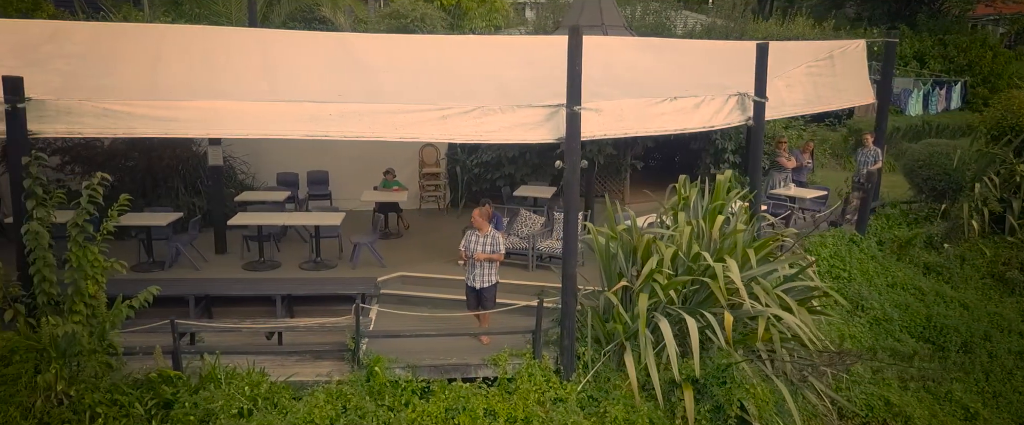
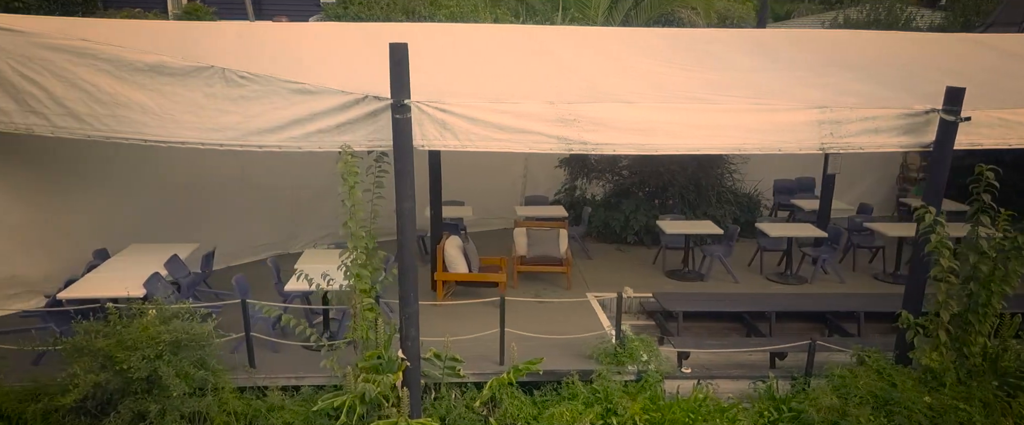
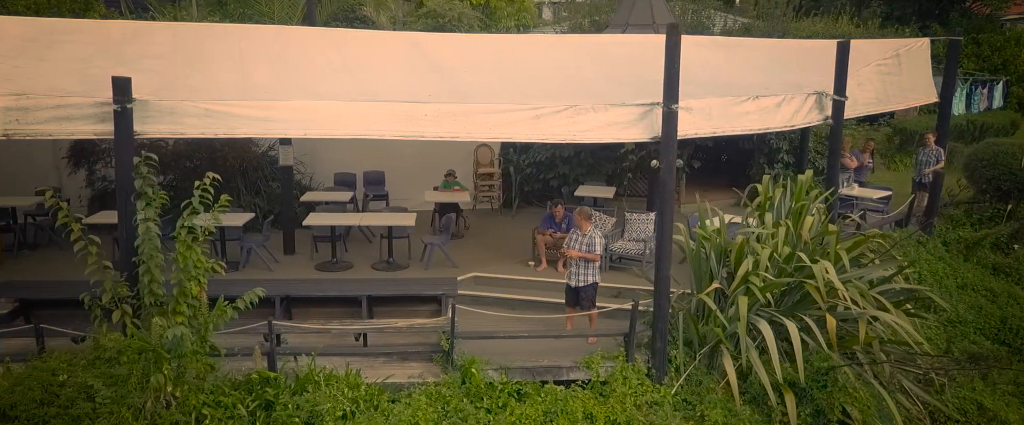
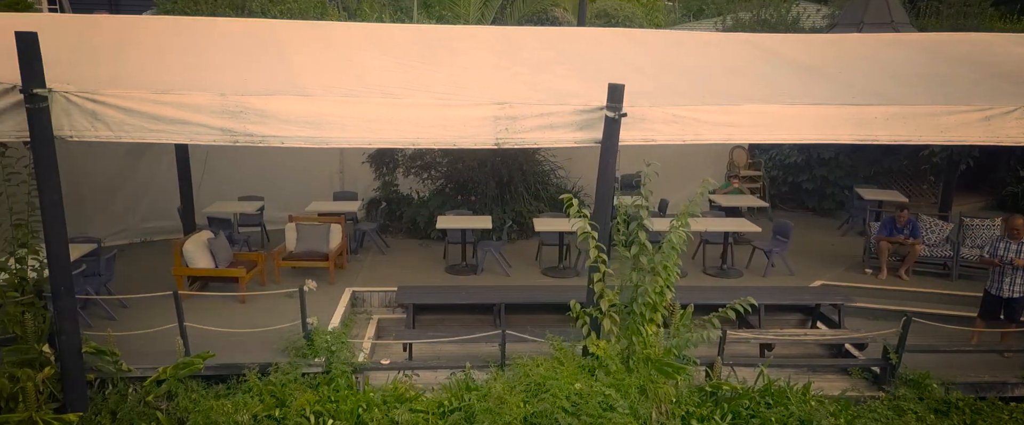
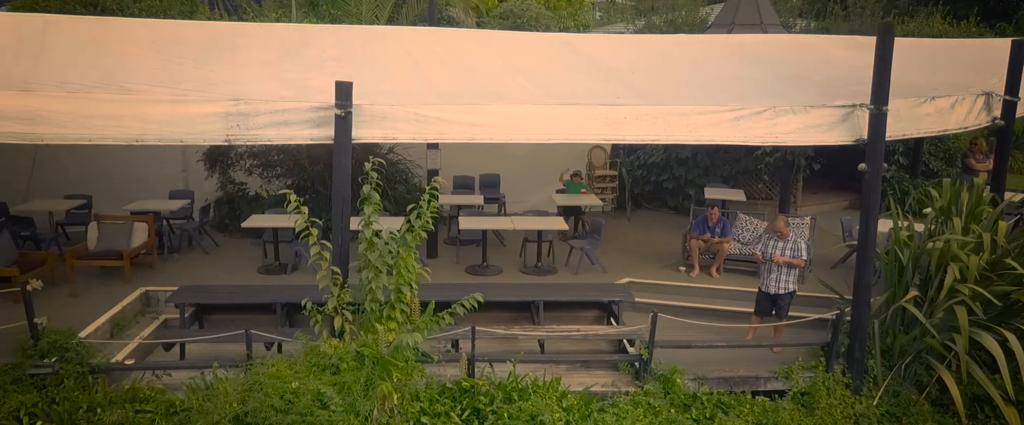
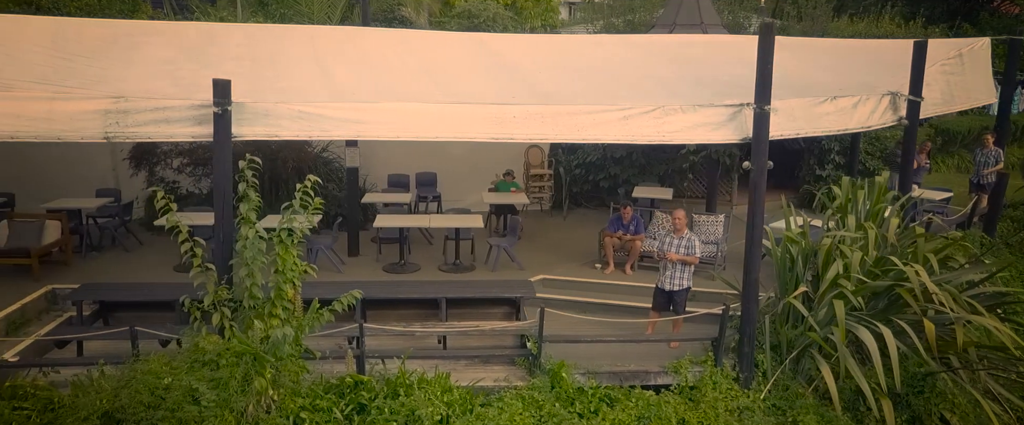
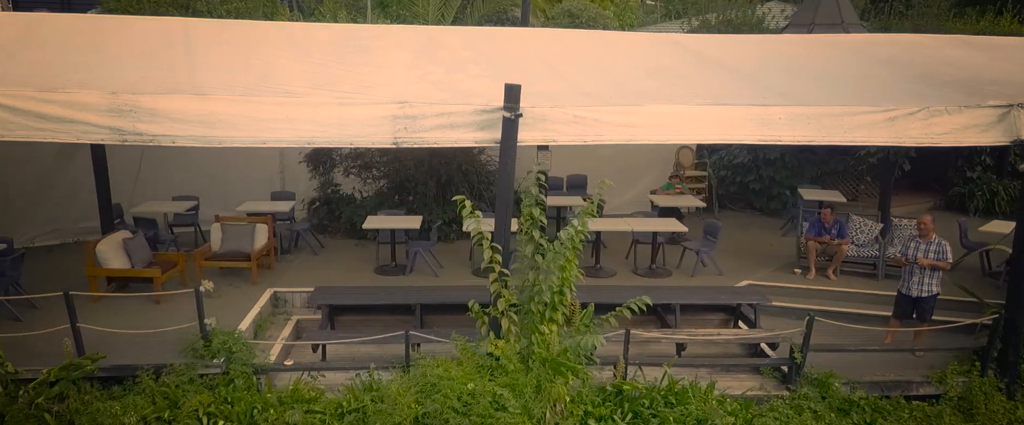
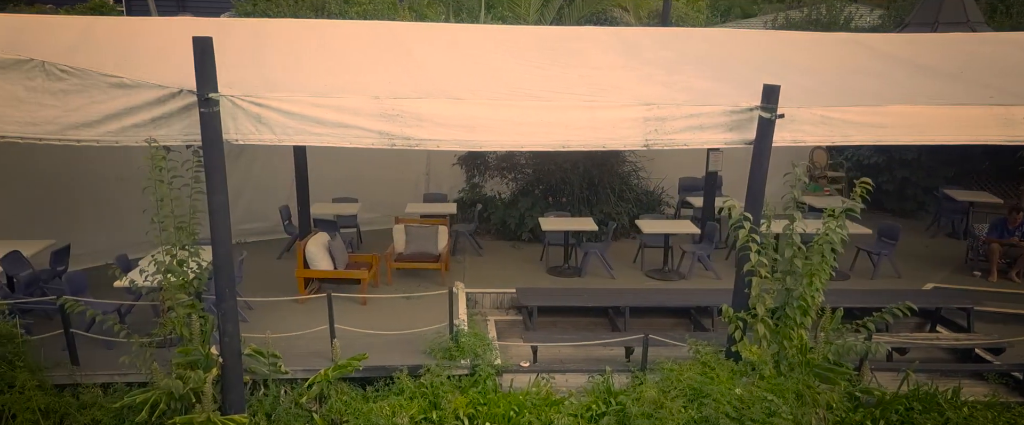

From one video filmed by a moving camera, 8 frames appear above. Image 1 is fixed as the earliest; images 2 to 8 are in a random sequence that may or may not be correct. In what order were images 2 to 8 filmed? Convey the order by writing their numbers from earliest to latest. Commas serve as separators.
3, 6, 5, 7, 4, 8, 2
